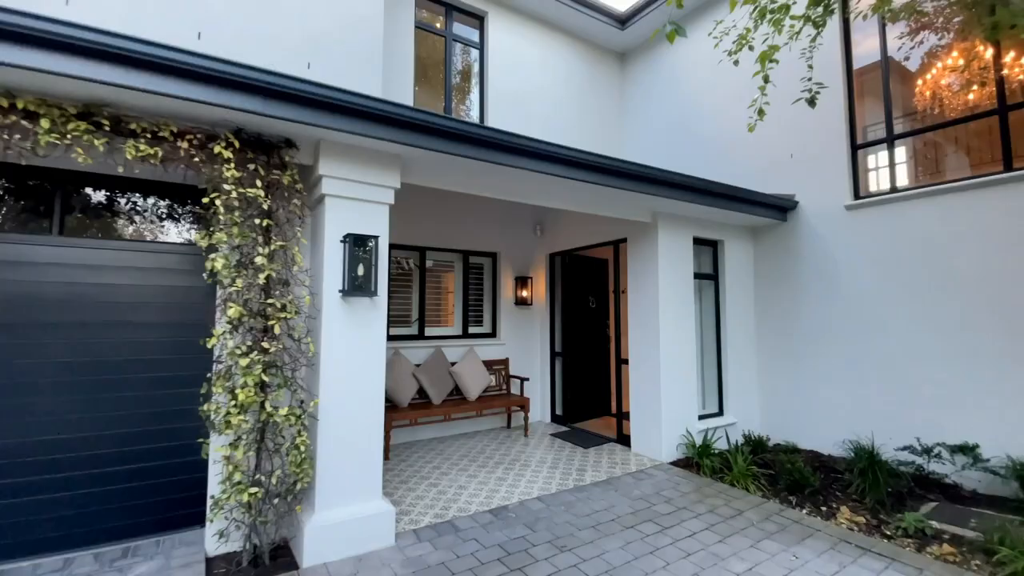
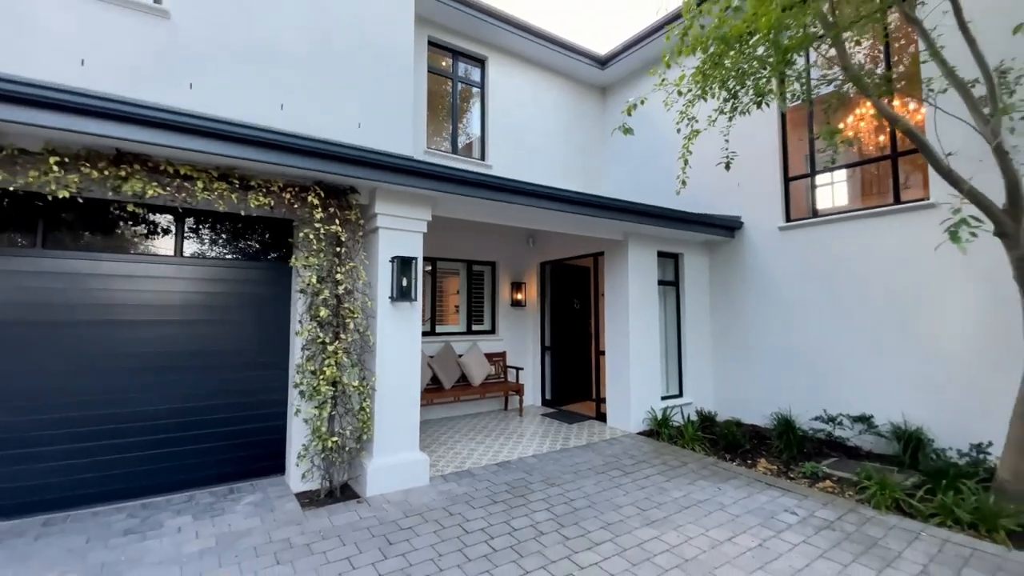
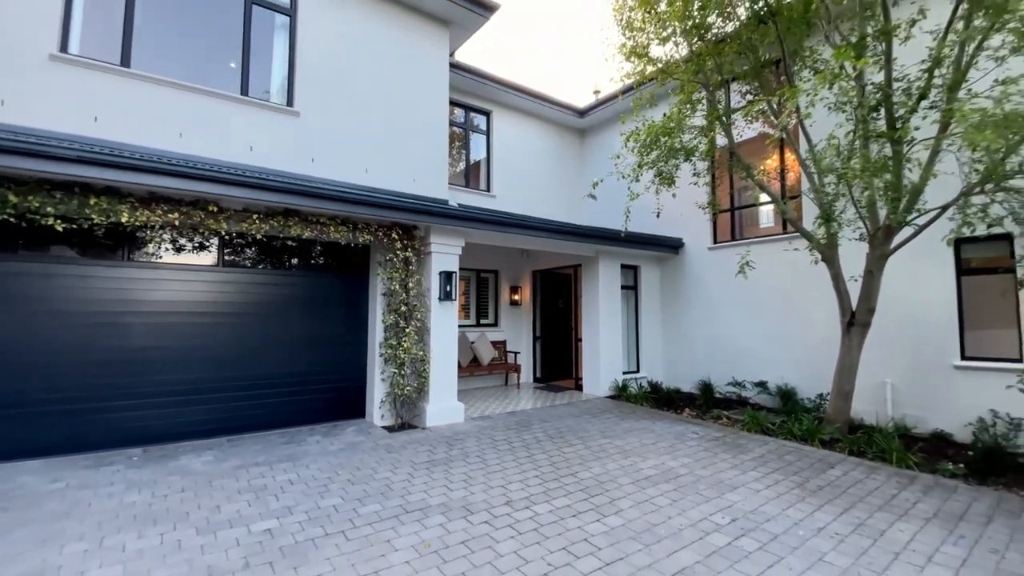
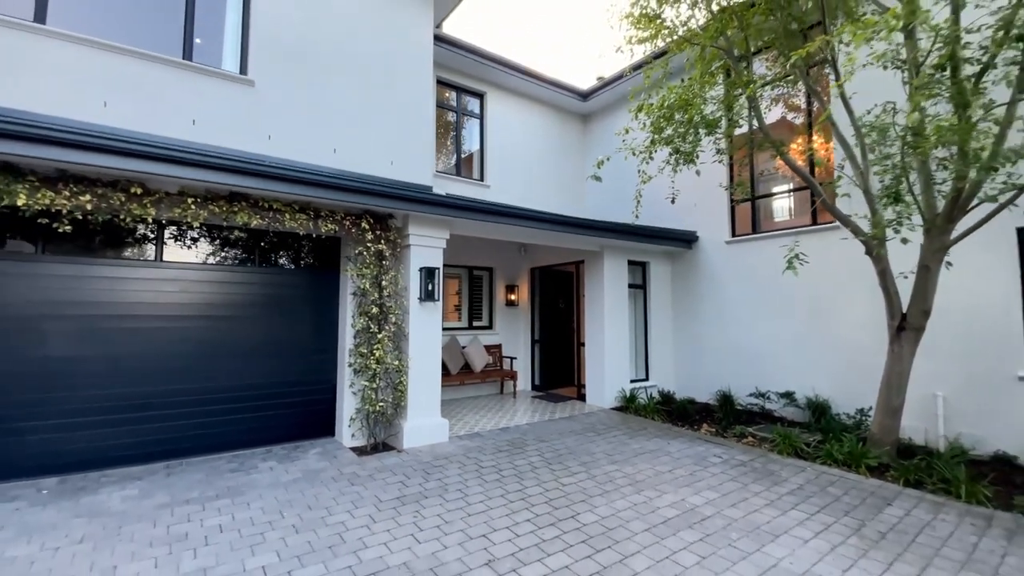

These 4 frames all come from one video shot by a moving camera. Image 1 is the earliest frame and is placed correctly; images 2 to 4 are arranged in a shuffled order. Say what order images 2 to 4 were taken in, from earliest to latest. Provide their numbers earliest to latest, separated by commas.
2, 4, 3
